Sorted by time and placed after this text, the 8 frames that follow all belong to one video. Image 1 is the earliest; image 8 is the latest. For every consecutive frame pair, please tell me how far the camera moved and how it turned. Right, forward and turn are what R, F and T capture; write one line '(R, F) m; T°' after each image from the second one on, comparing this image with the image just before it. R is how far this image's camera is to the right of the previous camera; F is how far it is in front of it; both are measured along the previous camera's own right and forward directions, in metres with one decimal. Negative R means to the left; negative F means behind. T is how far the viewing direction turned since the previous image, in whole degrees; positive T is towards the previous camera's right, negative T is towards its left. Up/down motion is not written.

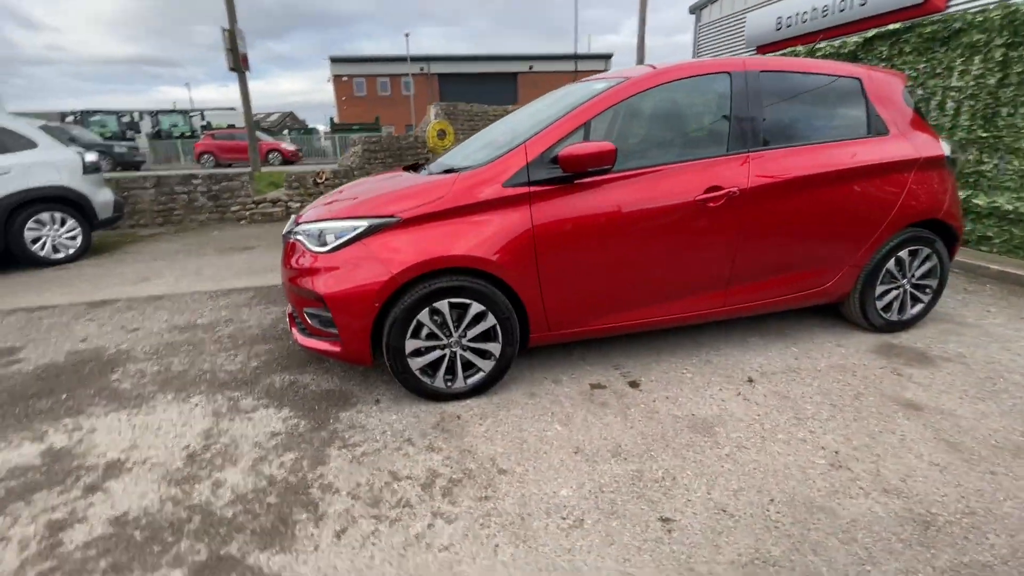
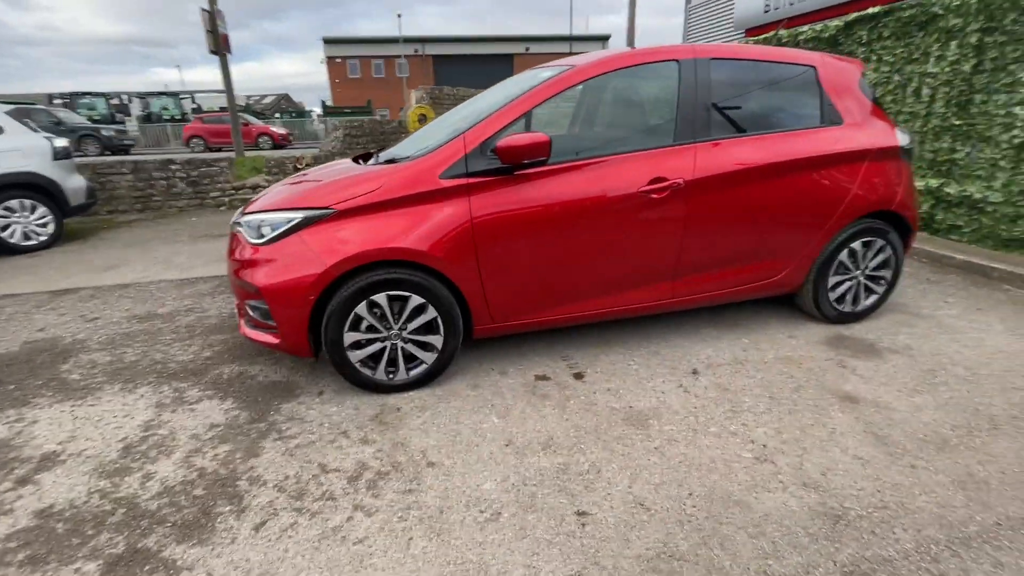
(+0.4, 0.0) m; 0°
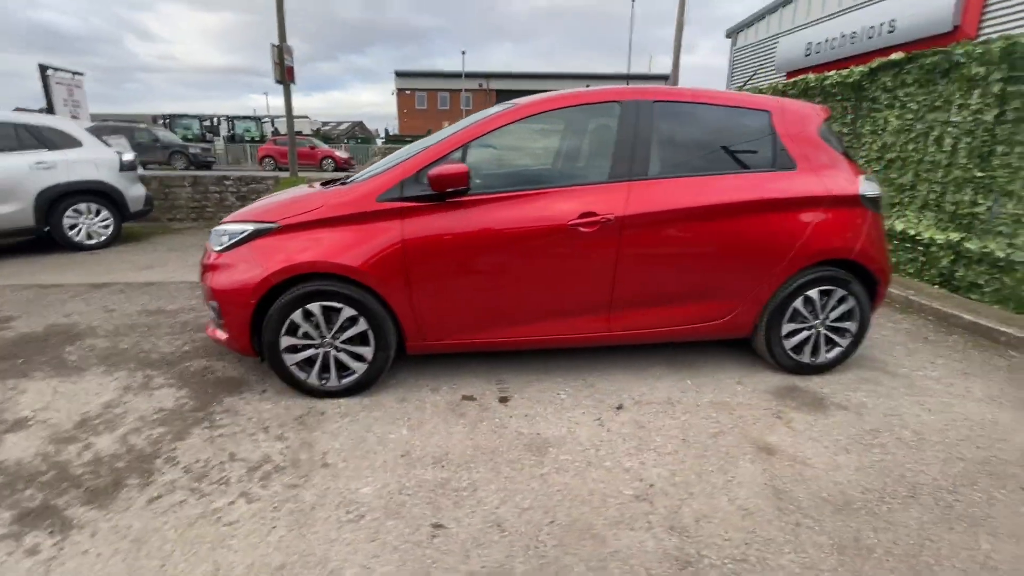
(+0.8, -0.1) m; -7°
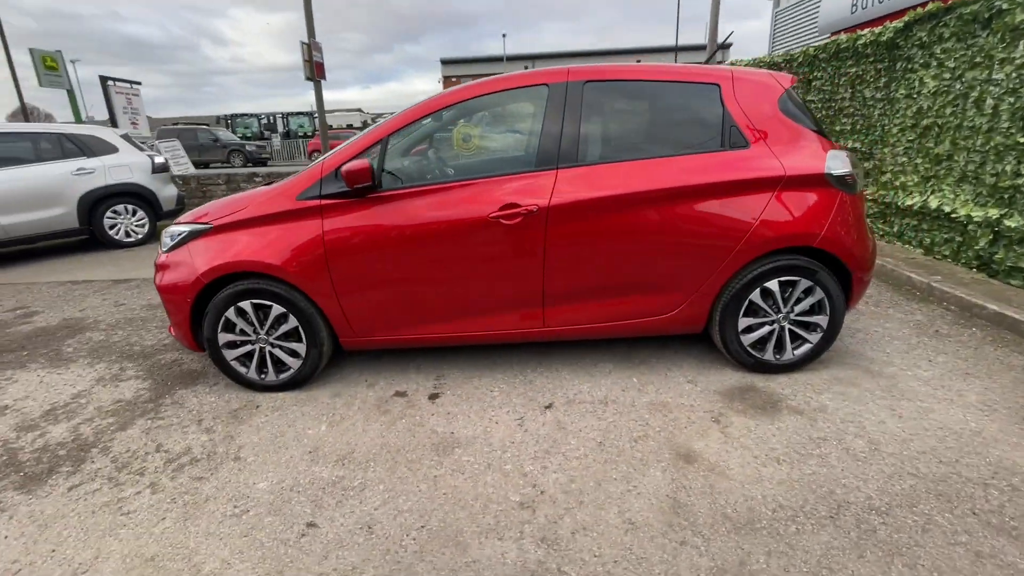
(+0.8, +0.1) m; -7°
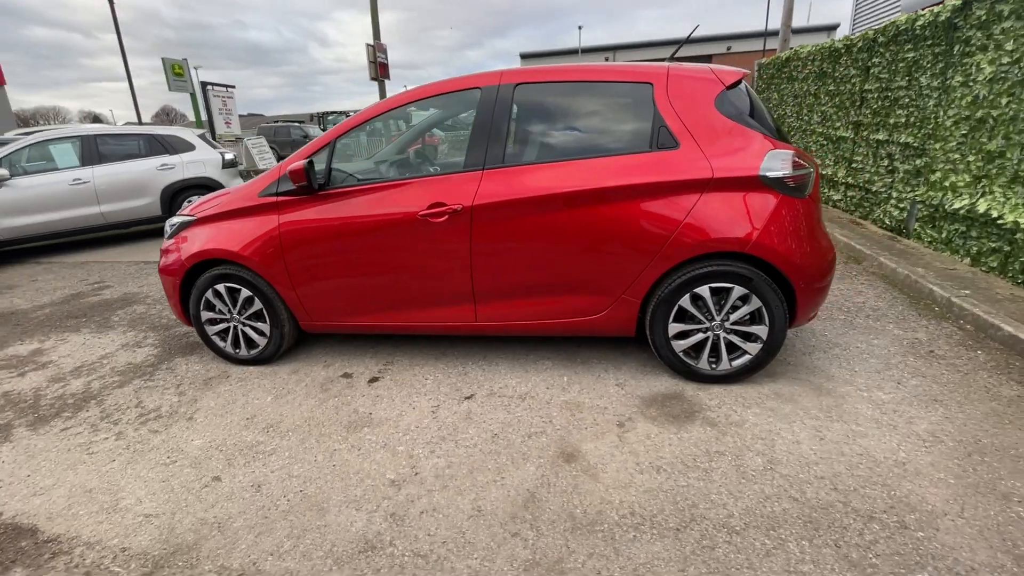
(+1.0, 0.0) m; -10°
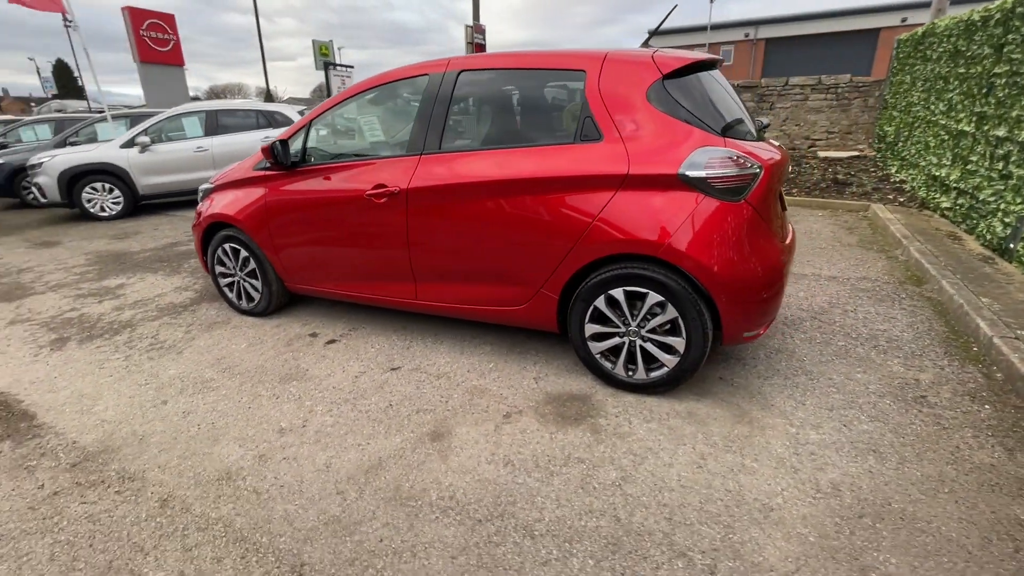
(+1.2, +0.1) m; -13°
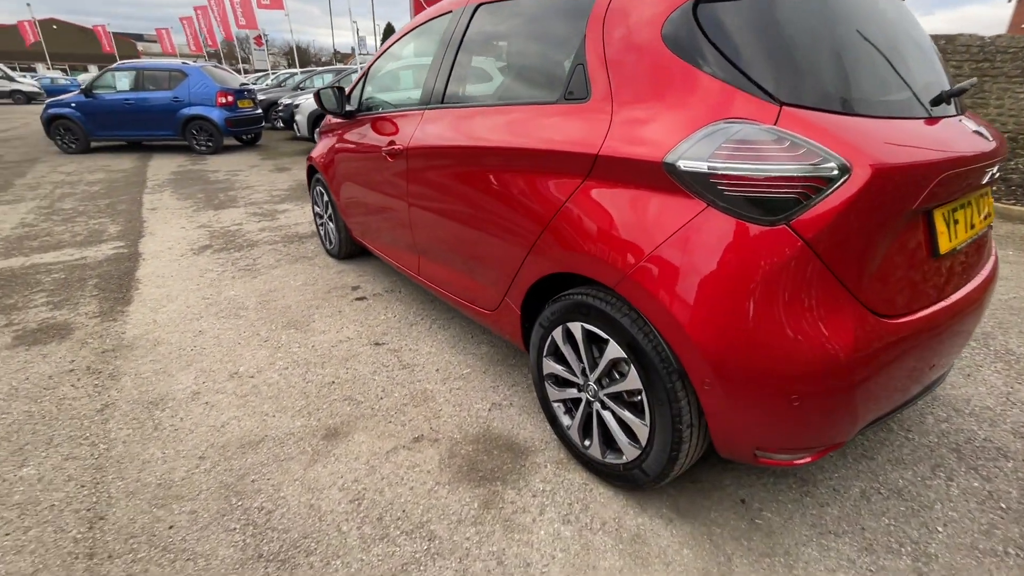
(+1.2, +1.0) m; -26°
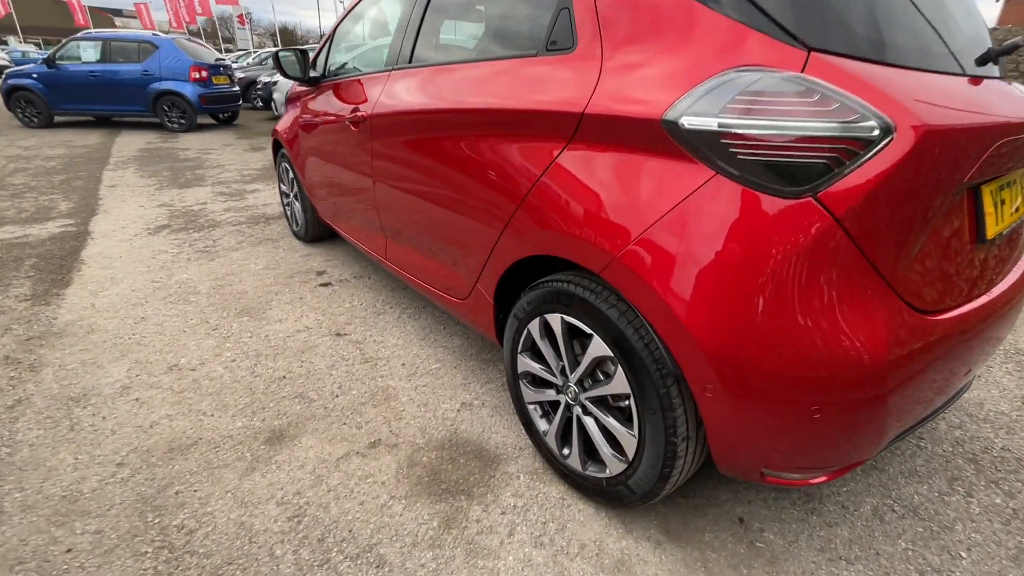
(+0.1, +0.3) m; +1°
